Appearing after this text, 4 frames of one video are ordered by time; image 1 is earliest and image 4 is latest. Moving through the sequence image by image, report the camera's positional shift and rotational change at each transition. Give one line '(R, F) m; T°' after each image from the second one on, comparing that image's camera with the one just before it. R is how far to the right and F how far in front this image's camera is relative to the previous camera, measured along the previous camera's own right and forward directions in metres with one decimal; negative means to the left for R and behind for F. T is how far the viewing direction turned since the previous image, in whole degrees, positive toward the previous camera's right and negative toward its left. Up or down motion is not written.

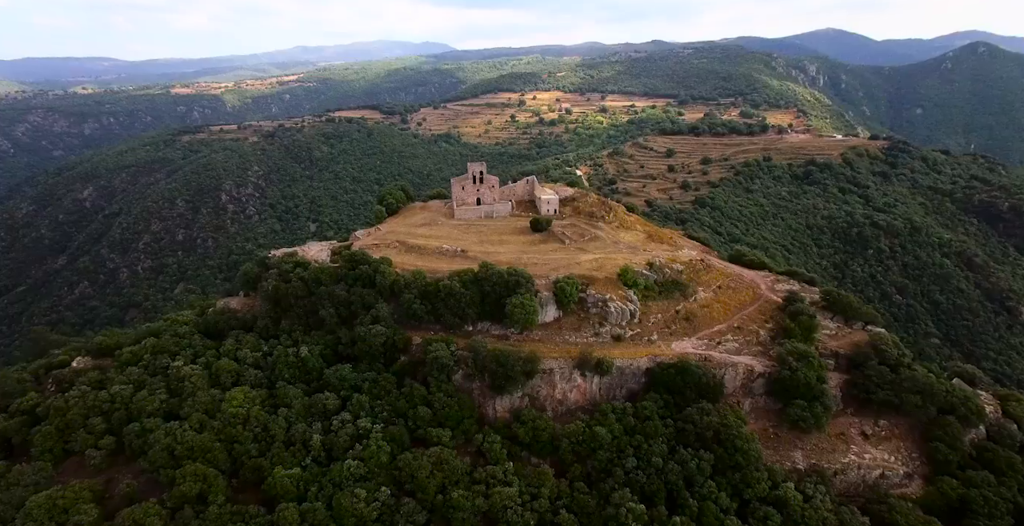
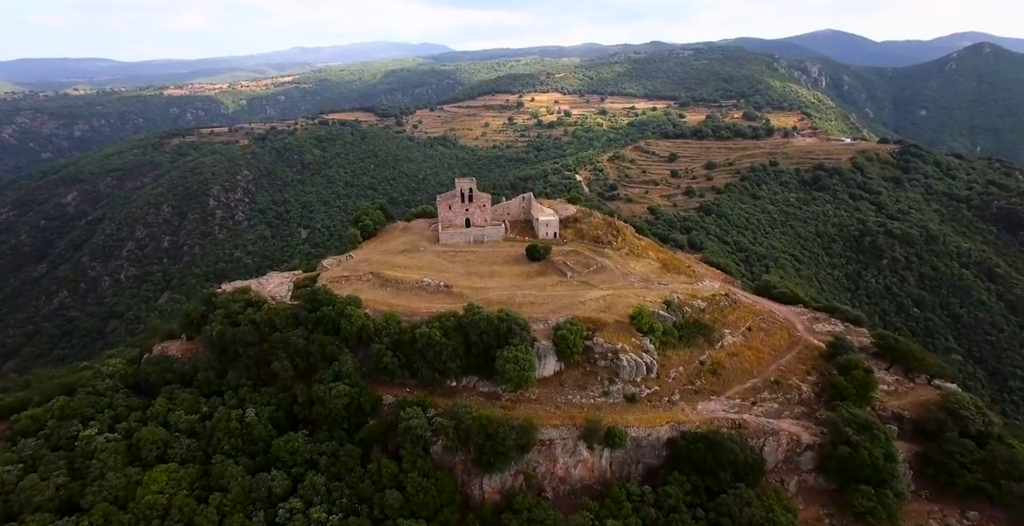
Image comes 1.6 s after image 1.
(+0.4, +5.4) m; 0°
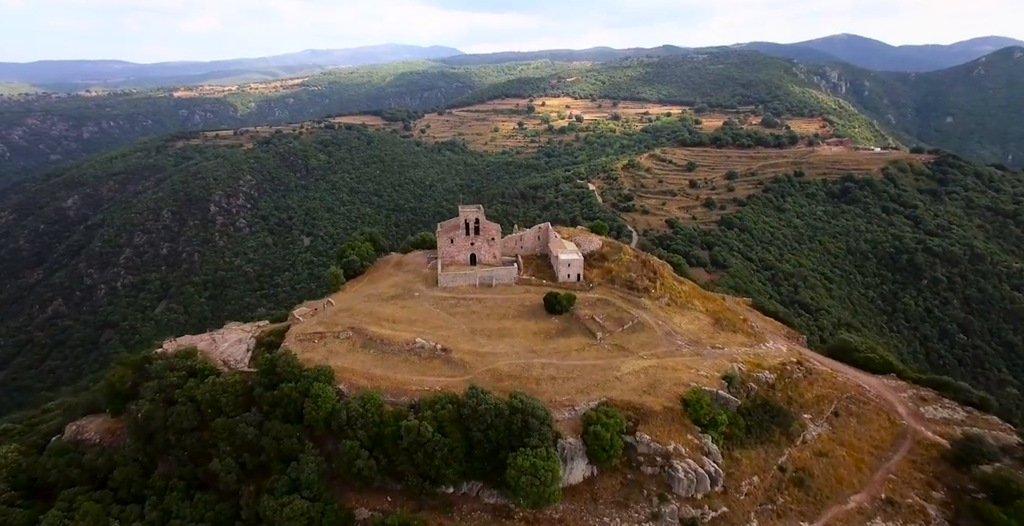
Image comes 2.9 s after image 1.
(-0.4, +6.4) m; -1°
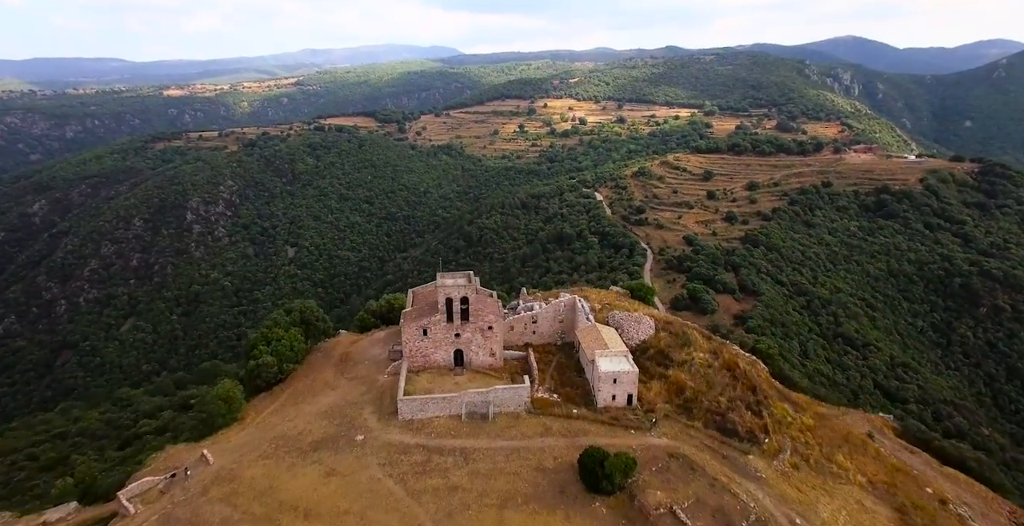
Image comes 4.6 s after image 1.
(-0.4, +11.9) m; 0°
